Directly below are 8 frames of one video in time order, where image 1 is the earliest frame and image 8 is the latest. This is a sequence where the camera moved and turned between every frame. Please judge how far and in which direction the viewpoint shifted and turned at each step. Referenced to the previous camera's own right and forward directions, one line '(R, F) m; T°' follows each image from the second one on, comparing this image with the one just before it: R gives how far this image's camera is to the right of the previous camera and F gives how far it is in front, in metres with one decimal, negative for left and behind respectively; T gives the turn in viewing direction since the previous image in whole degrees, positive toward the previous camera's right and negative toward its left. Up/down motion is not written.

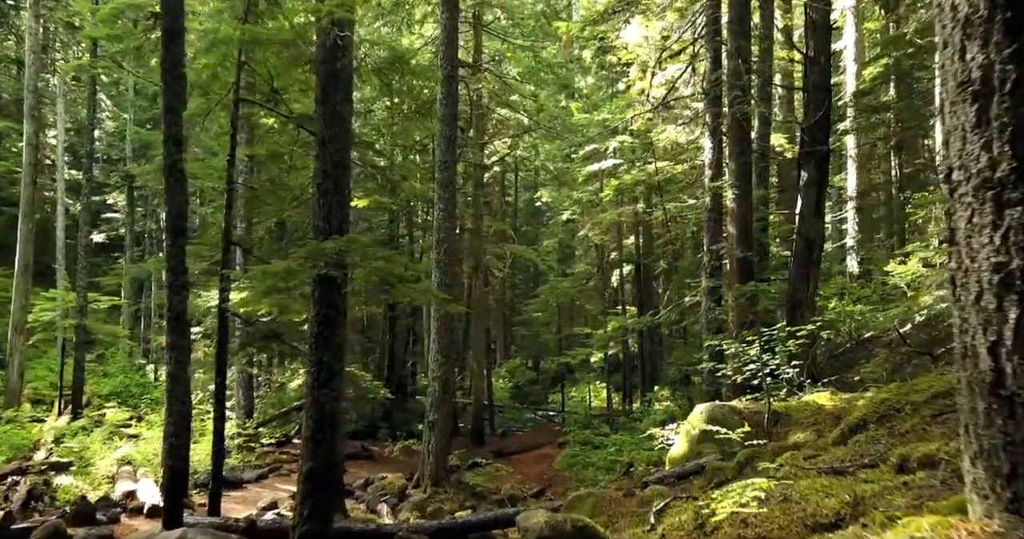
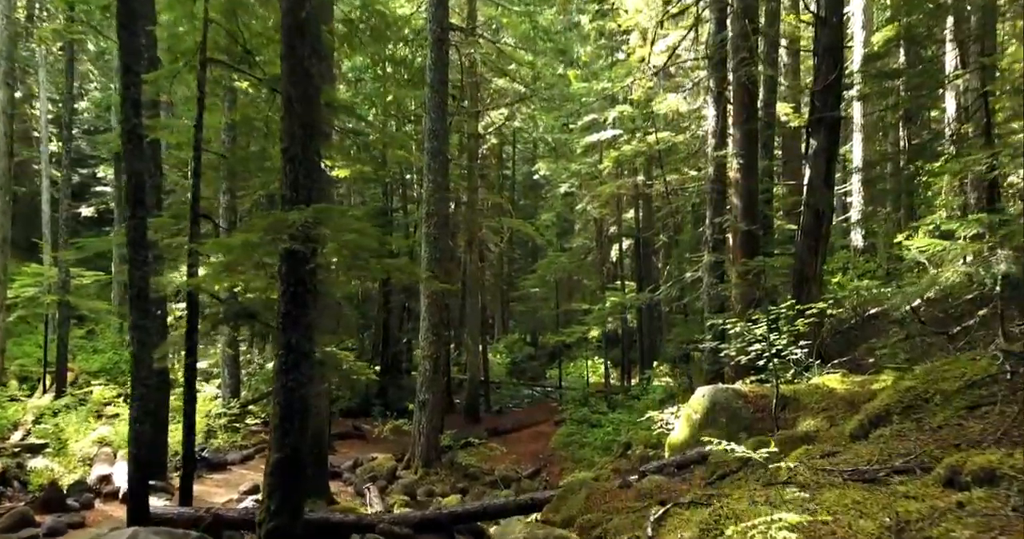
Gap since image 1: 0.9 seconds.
(+0.1, +0.6) m; 0°
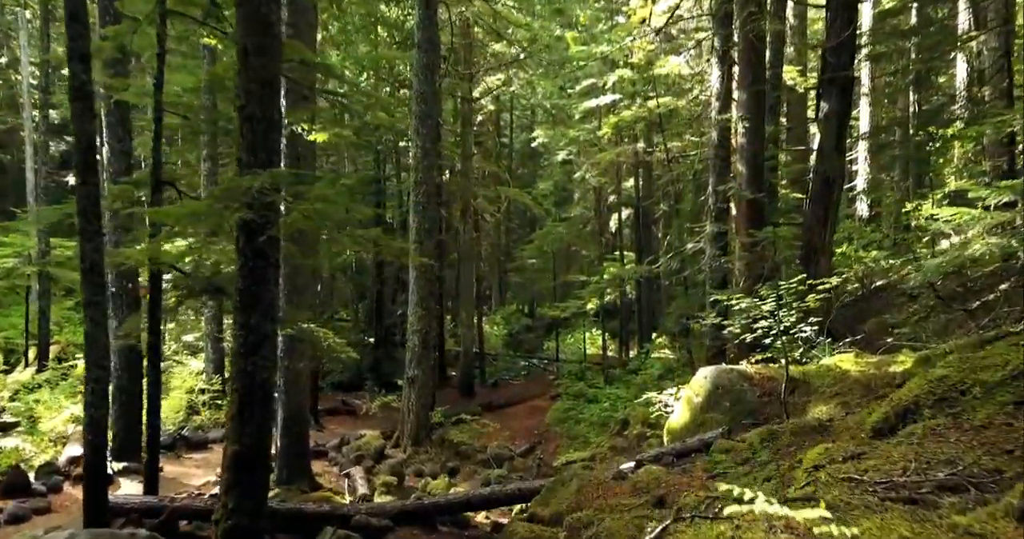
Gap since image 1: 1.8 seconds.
(+0.1, +0.6) m; 0°
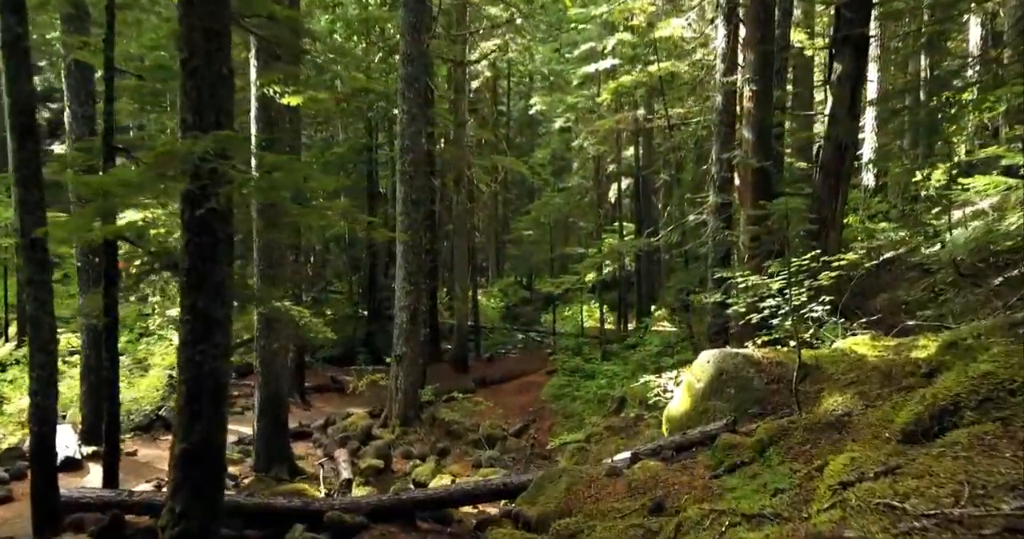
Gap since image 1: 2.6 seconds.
(+0.1, +0.6) m; 0°
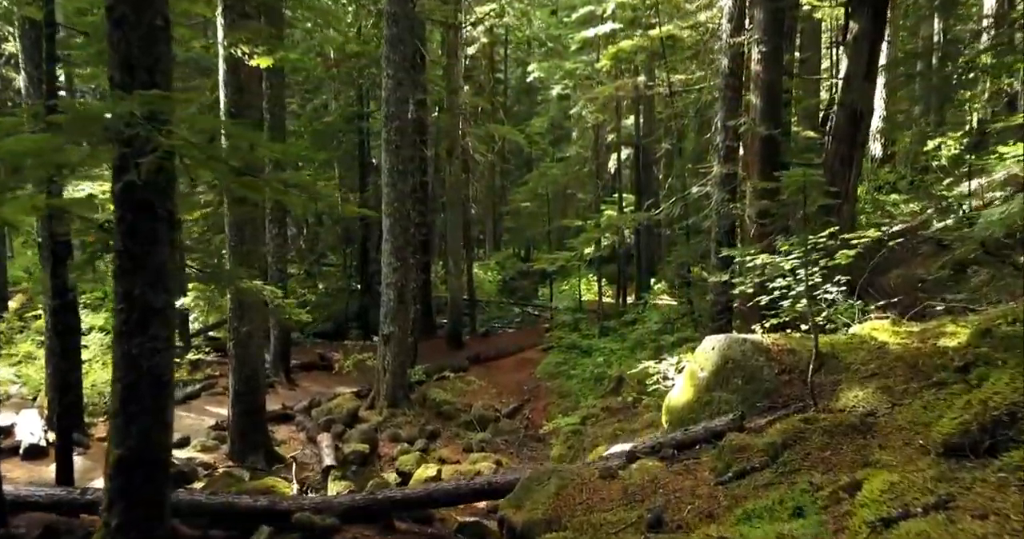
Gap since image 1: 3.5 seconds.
(+0.1, +0.6) m; 0°
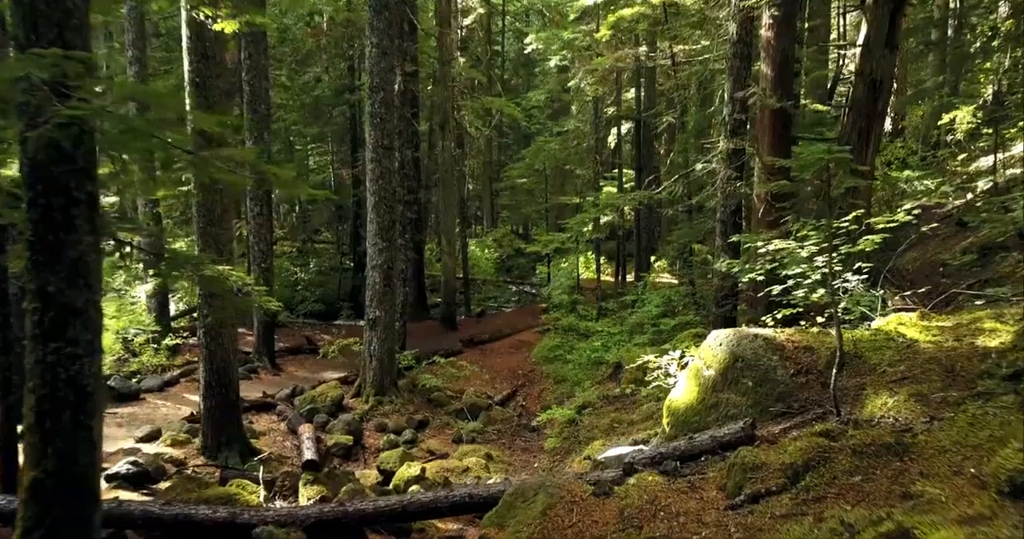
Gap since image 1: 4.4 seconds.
(+0.1, +0.6) m; 0°
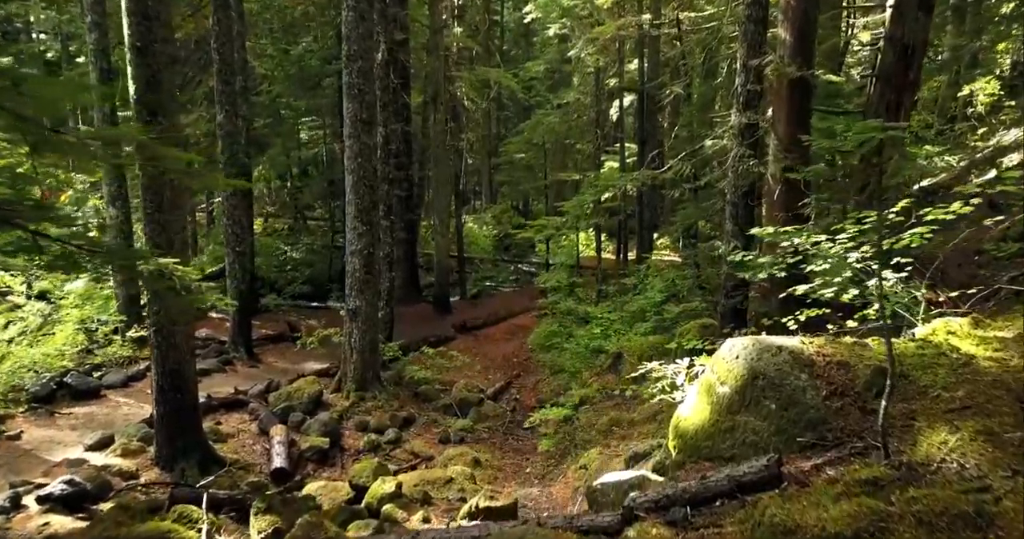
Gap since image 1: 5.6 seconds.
(+0.1, +0.9) m; 0°
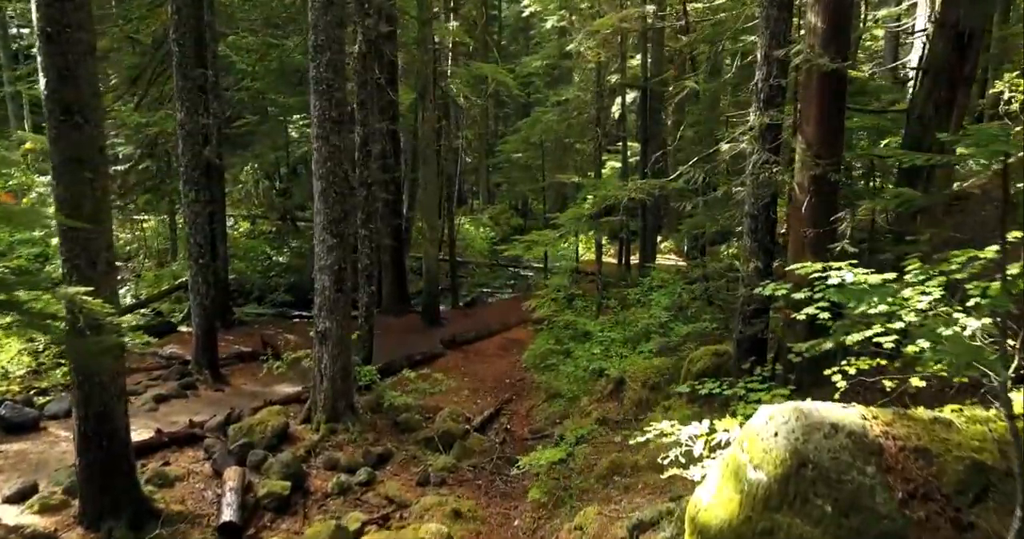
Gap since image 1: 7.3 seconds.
(+0.2, +1.1) m; 0°
